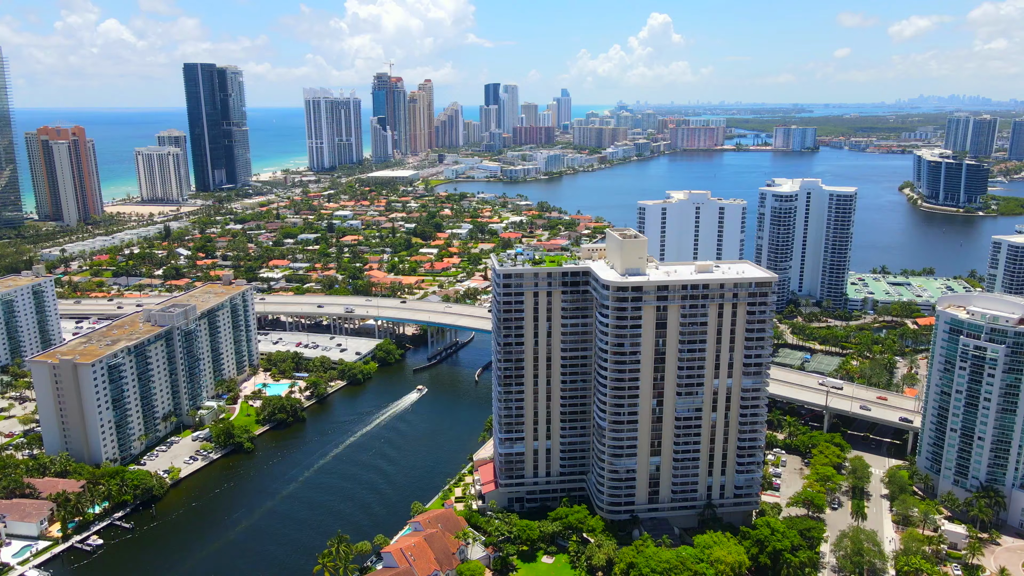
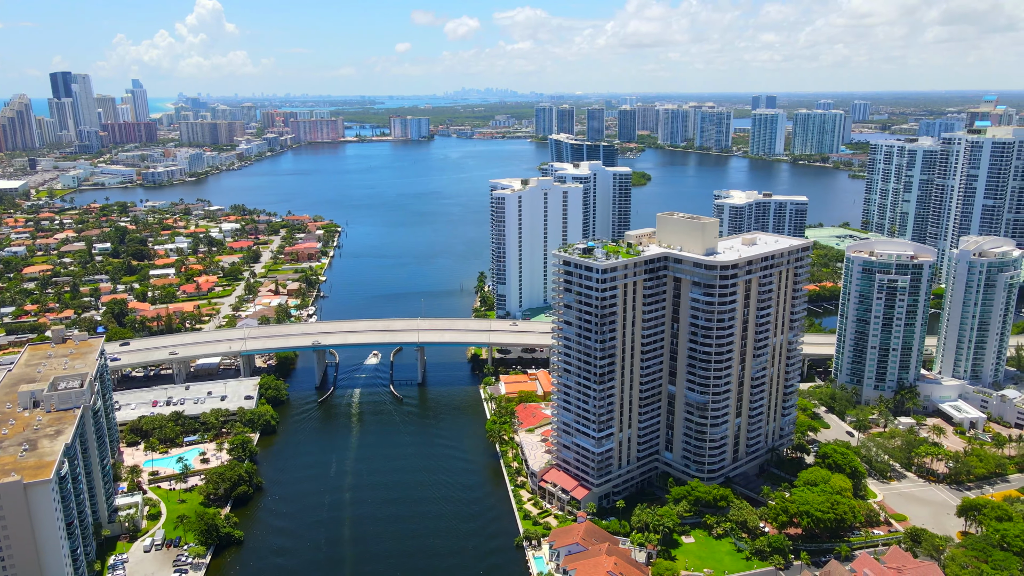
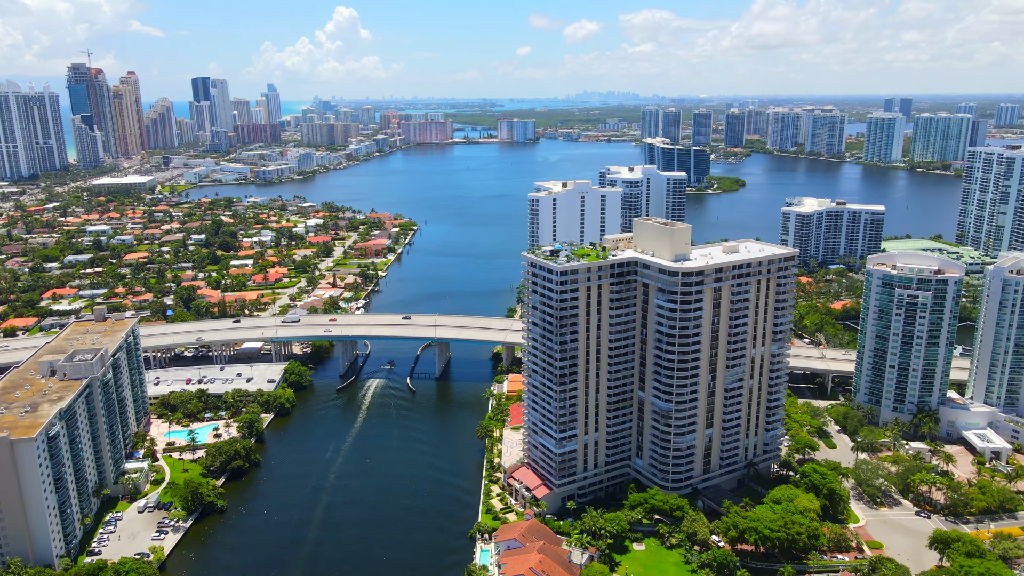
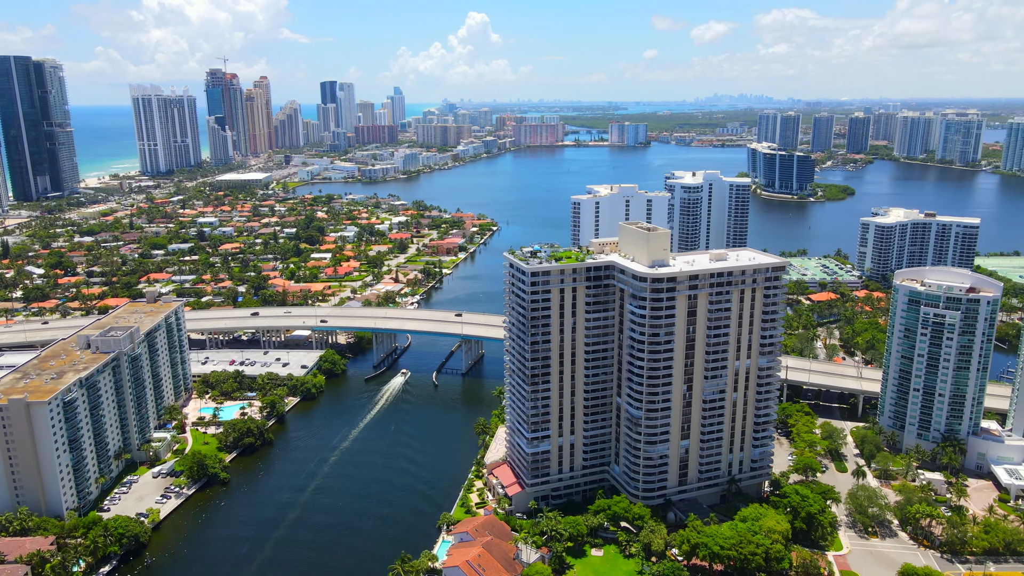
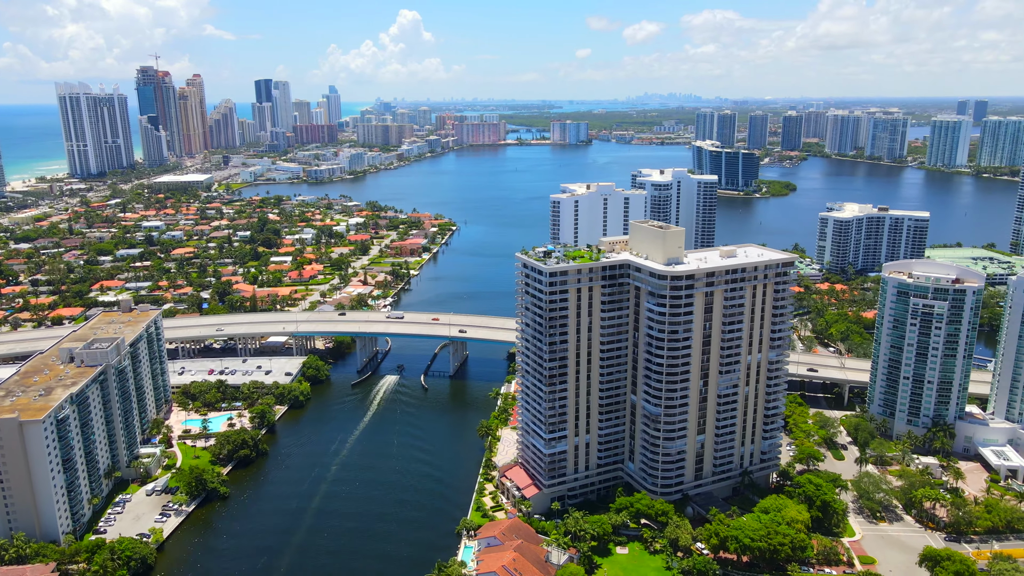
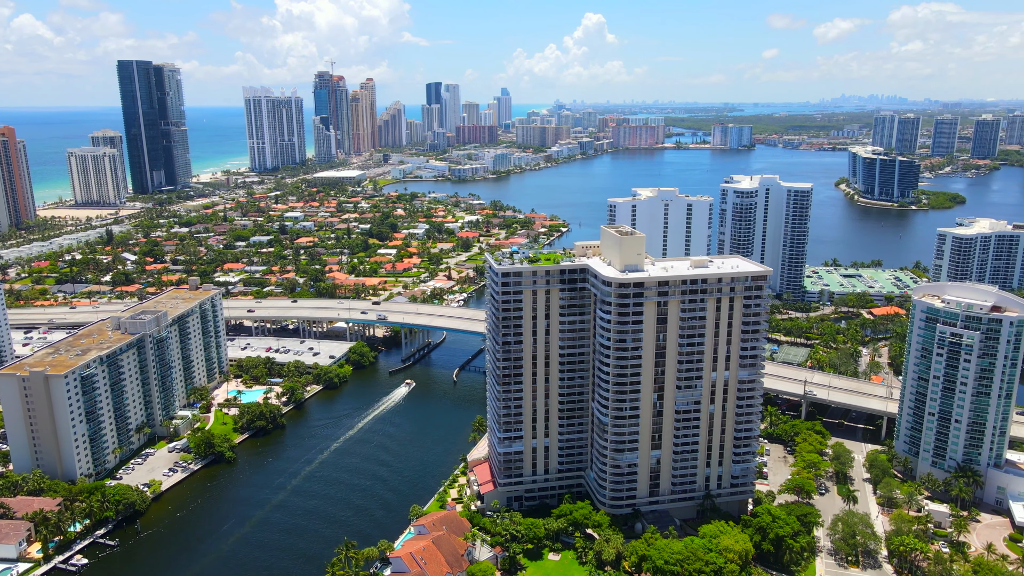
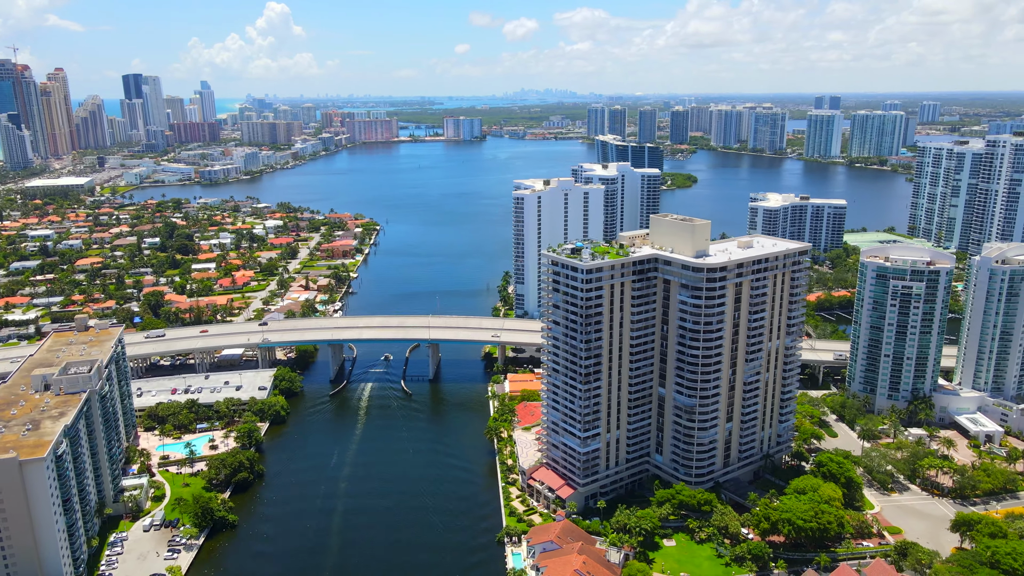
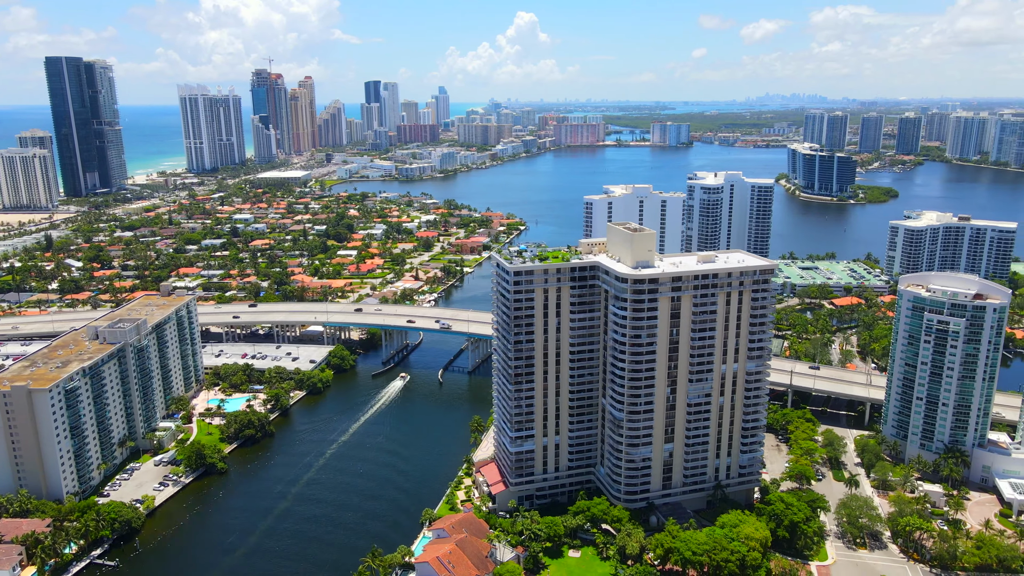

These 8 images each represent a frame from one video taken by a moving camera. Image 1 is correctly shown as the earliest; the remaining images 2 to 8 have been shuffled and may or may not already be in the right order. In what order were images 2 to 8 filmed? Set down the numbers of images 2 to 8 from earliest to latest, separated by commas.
6, 8, 4, 5, 3, 7, 2
